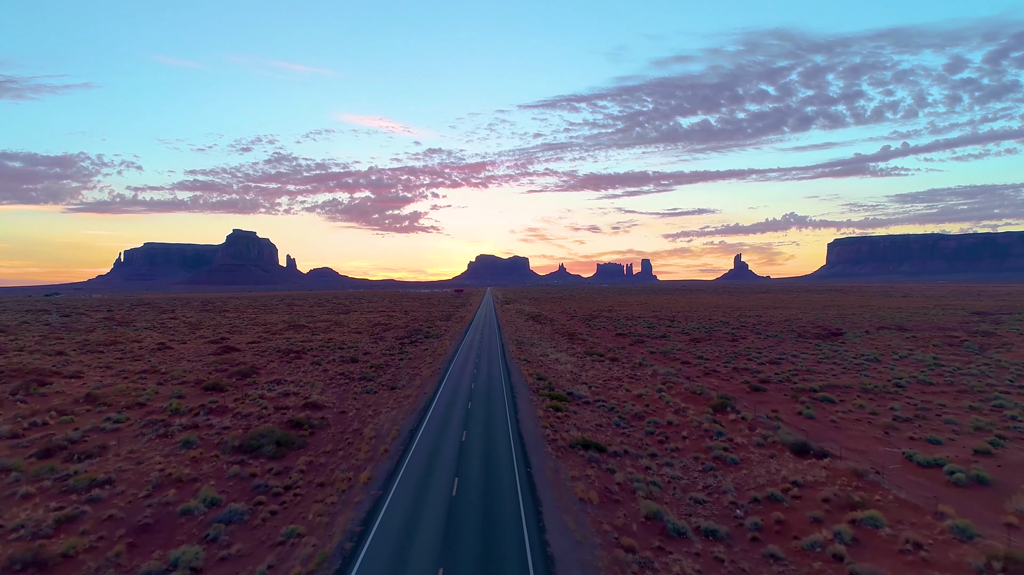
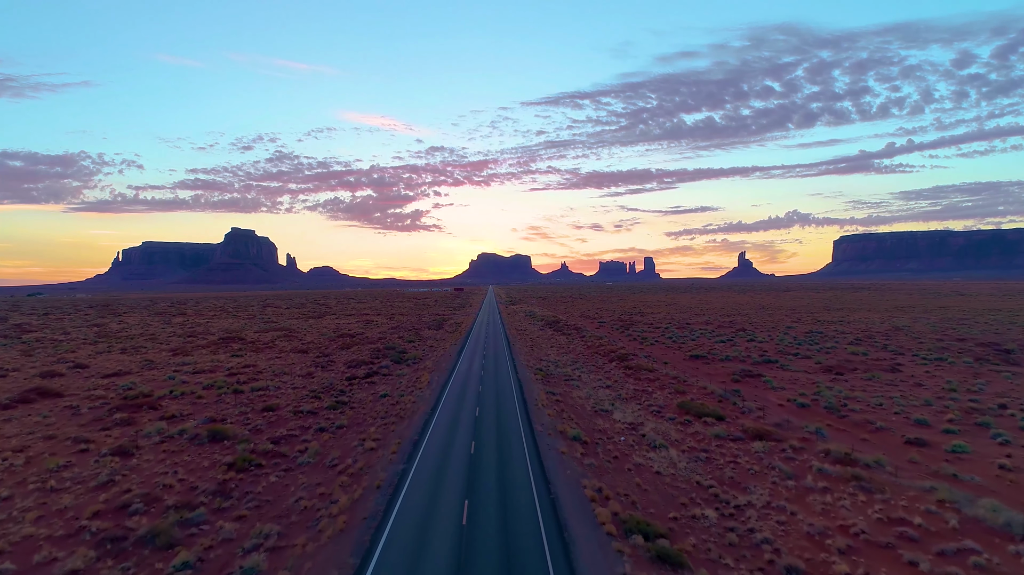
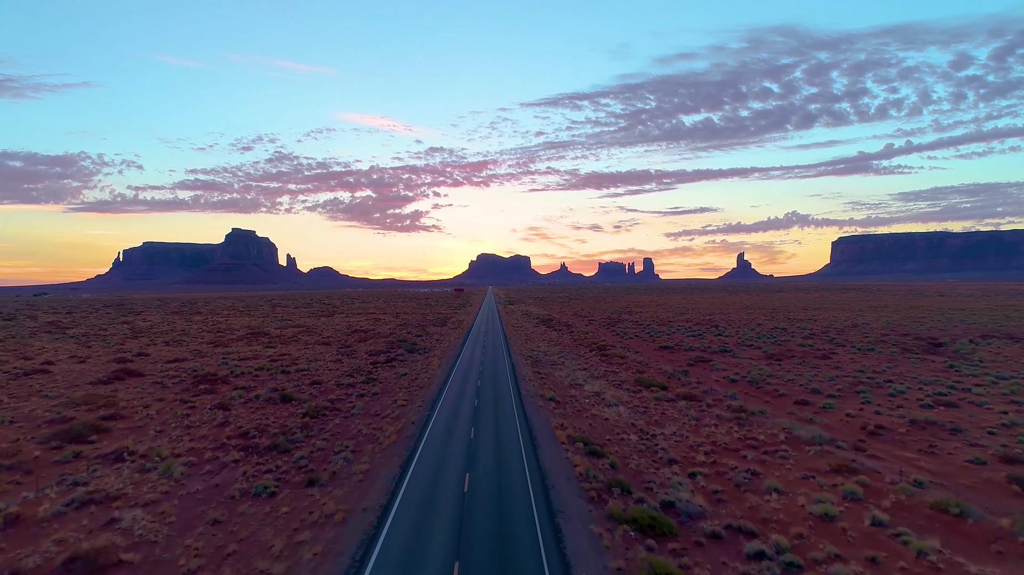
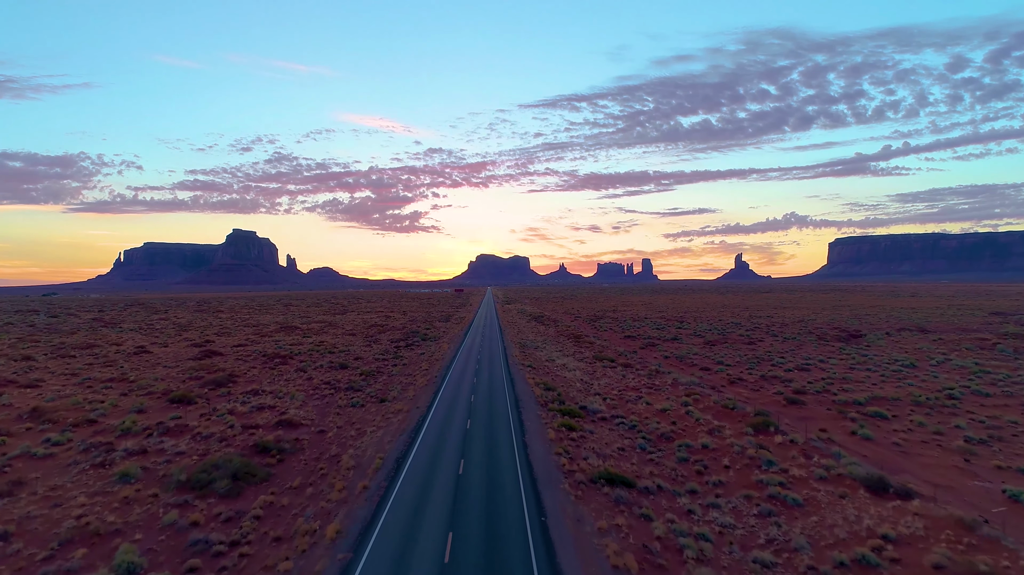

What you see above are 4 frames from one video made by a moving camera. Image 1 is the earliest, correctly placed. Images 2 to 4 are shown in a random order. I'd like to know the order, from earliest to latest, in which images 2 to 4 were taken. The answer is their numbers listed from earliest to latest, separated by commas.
4, 3, 2
